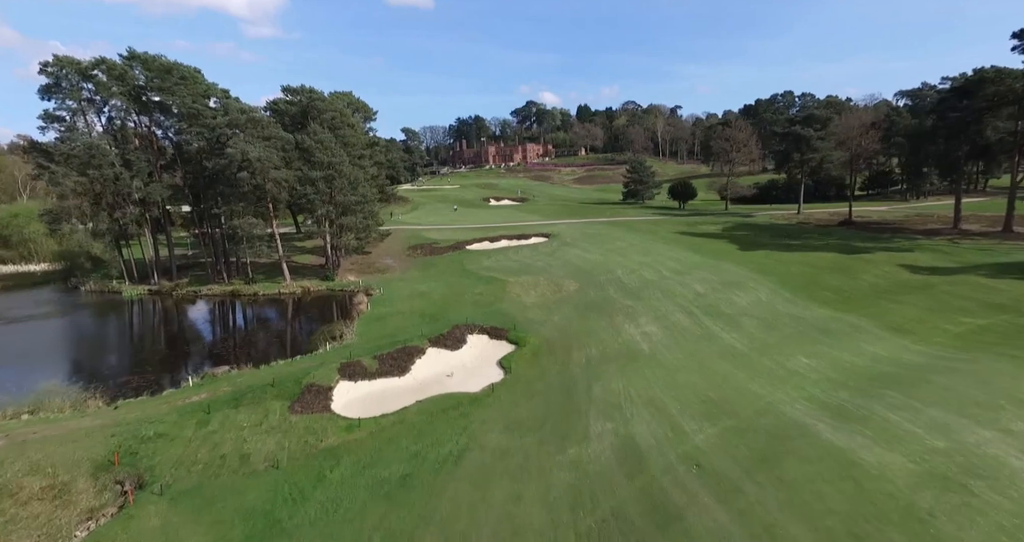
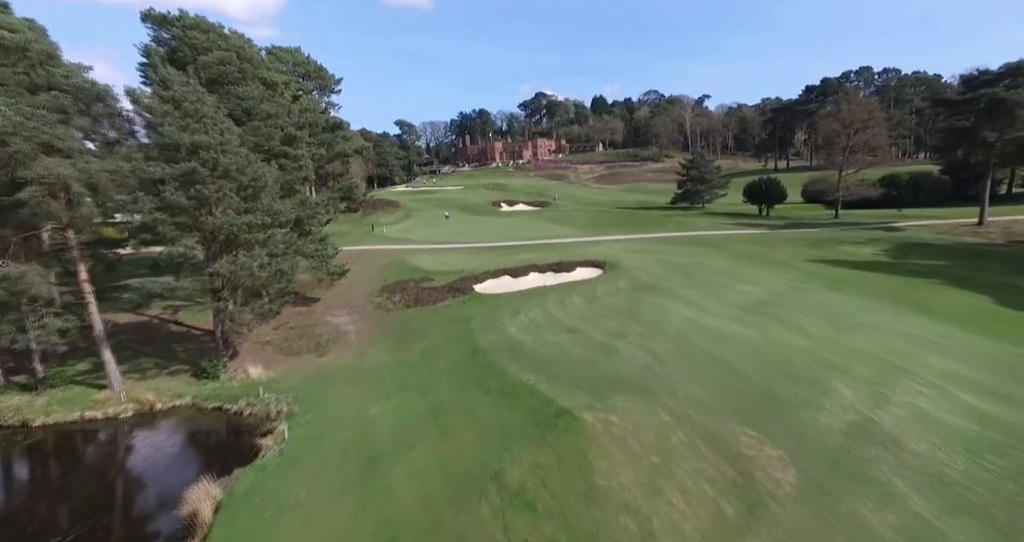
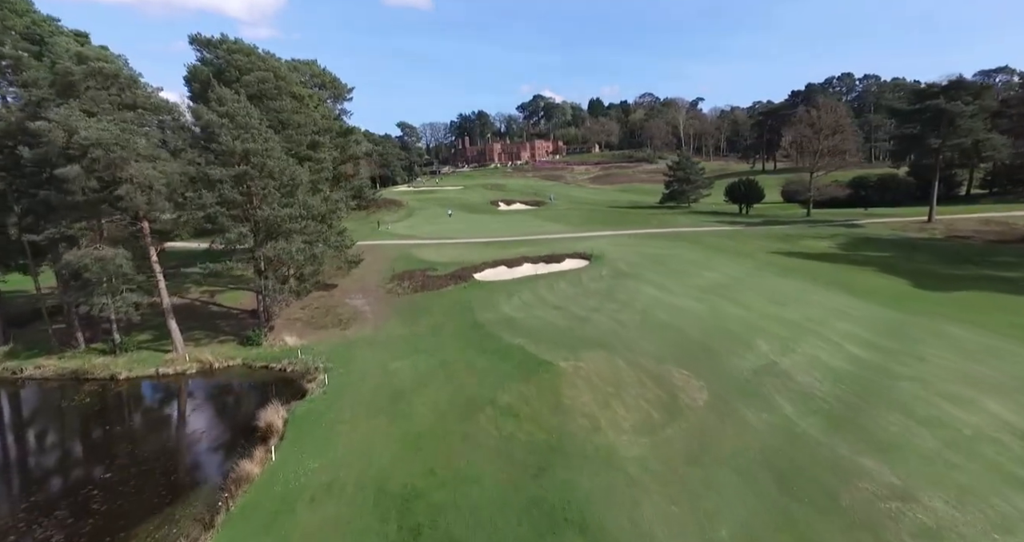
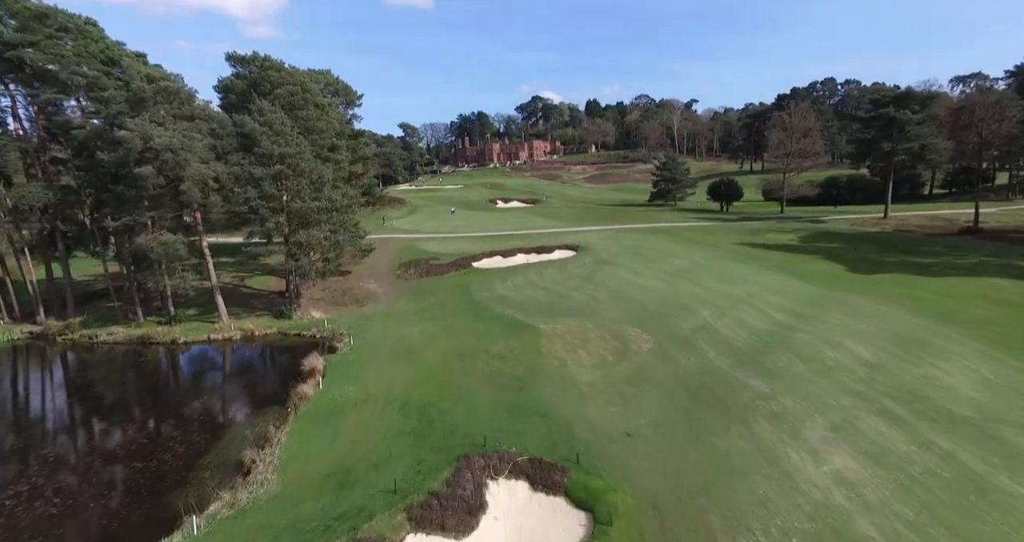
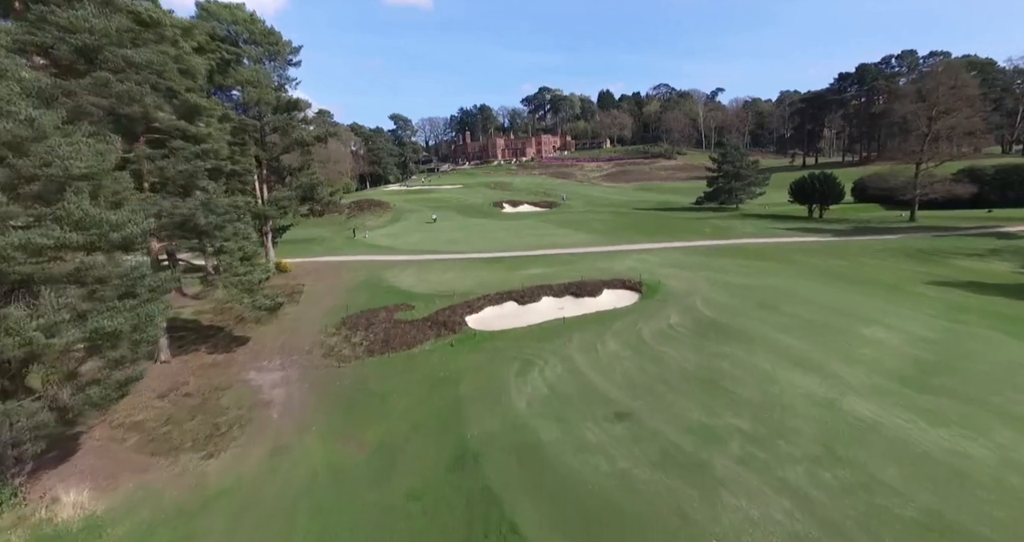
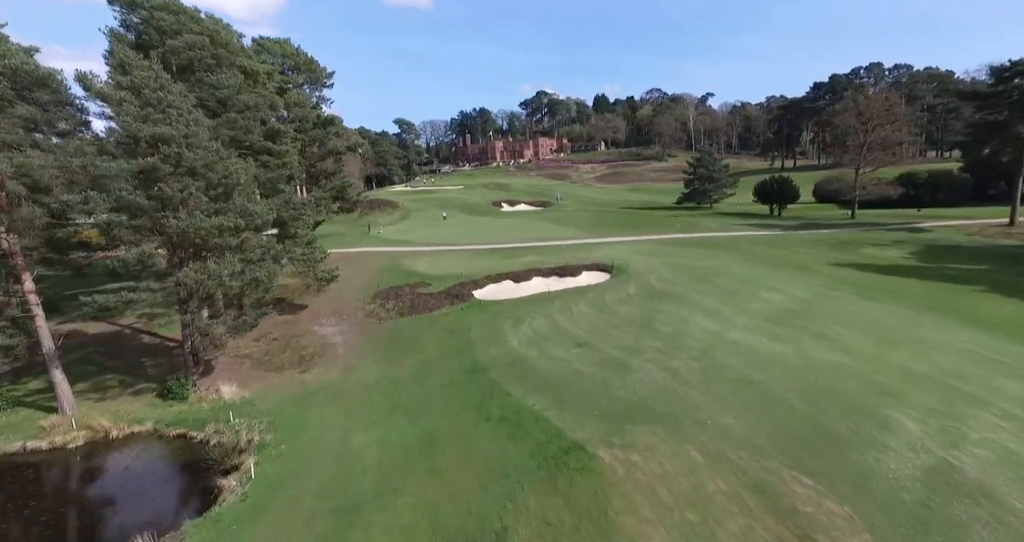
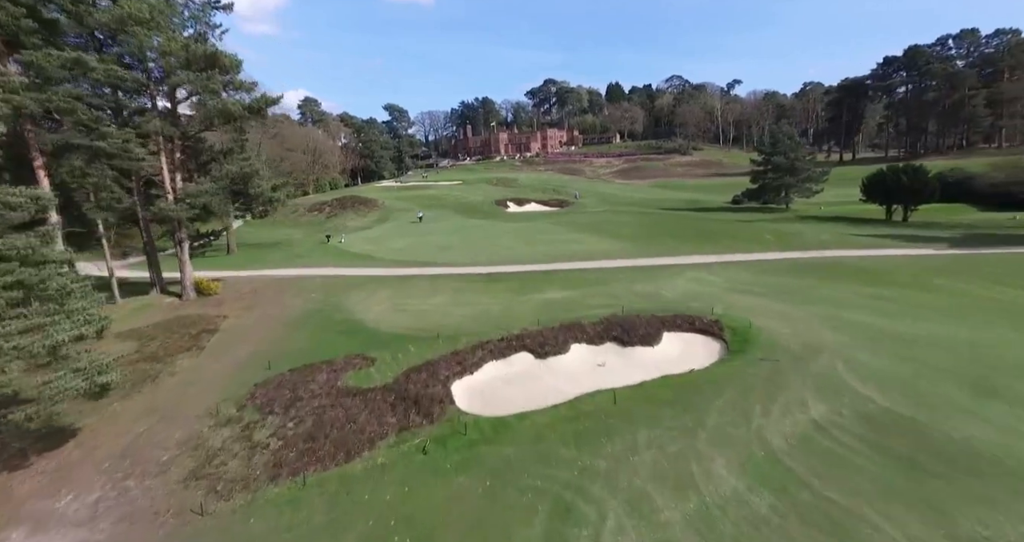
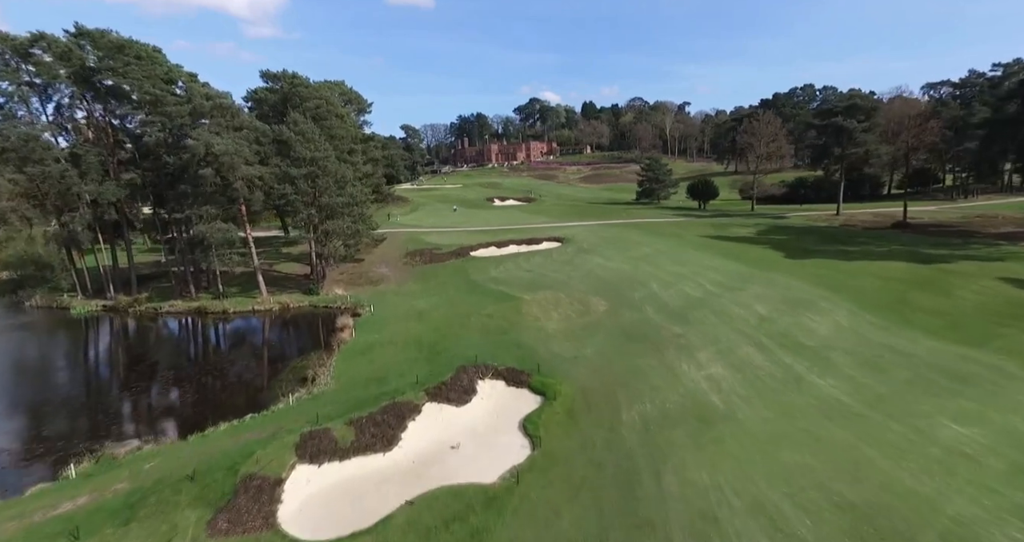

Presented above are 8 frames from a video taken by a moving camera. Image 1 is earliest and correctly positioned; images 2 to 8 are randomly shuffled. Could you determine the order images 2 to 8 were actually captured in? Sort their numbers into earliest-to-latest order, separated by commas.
8, 4, 3, 2, 6, 5, 7
